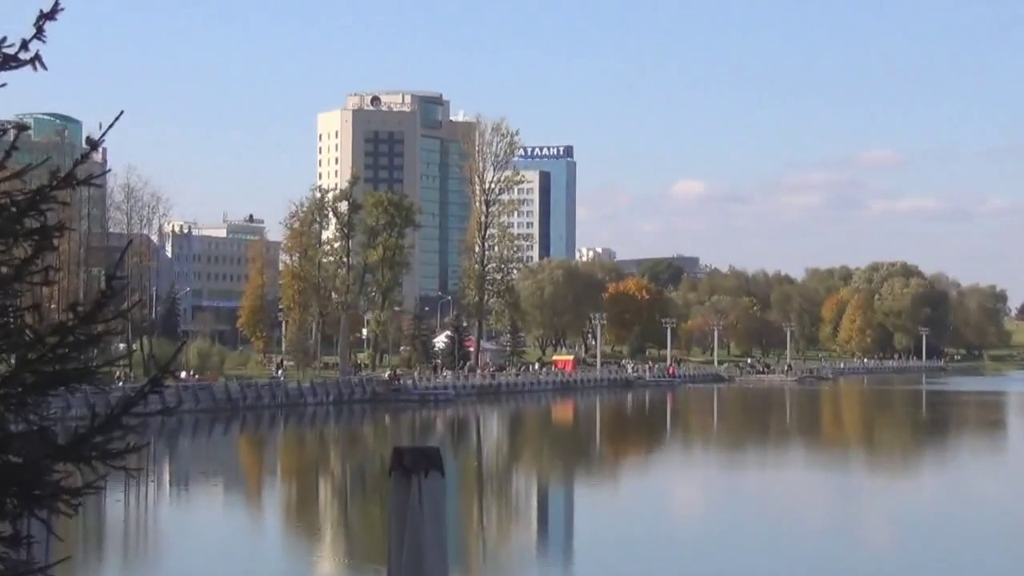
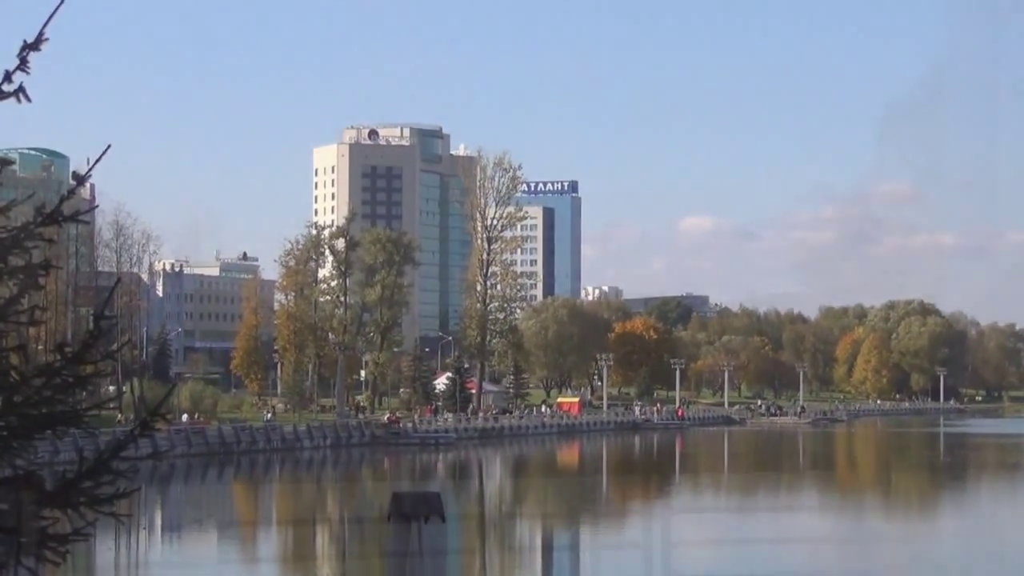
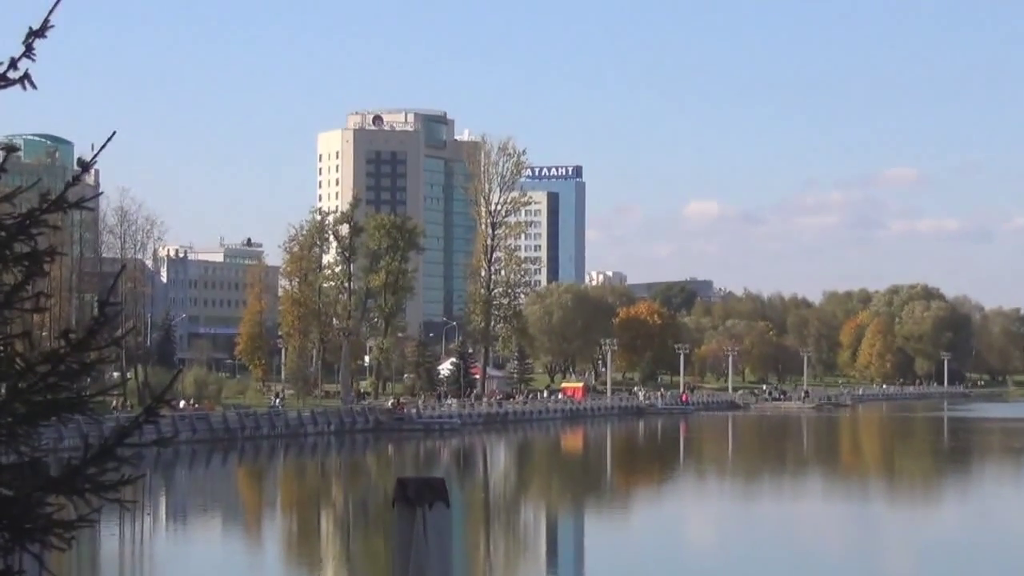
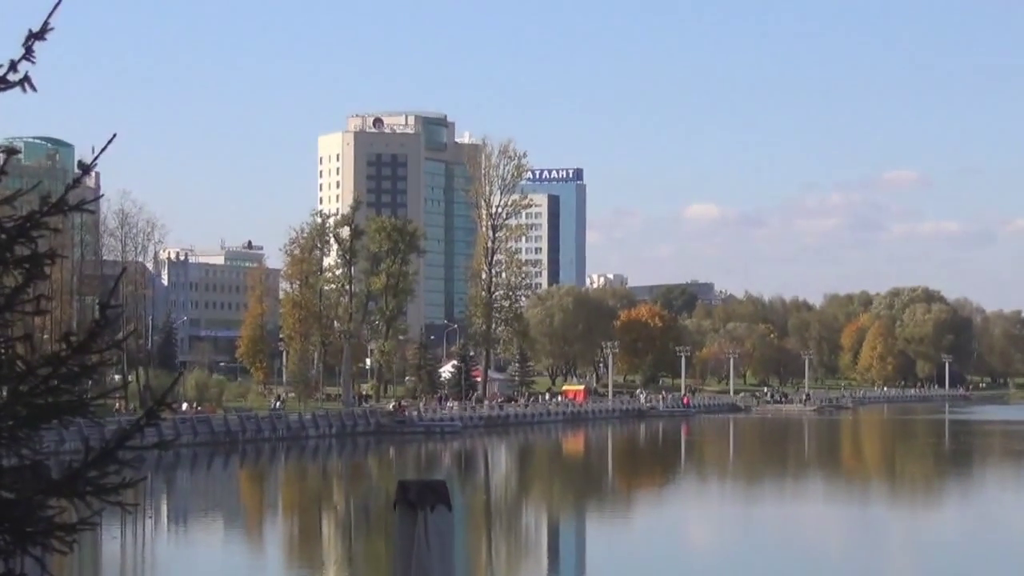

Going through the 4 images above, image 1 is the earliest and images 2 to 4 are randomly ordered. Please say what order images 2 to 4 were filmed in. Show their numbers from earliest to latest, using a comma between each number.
3, 4, 2
